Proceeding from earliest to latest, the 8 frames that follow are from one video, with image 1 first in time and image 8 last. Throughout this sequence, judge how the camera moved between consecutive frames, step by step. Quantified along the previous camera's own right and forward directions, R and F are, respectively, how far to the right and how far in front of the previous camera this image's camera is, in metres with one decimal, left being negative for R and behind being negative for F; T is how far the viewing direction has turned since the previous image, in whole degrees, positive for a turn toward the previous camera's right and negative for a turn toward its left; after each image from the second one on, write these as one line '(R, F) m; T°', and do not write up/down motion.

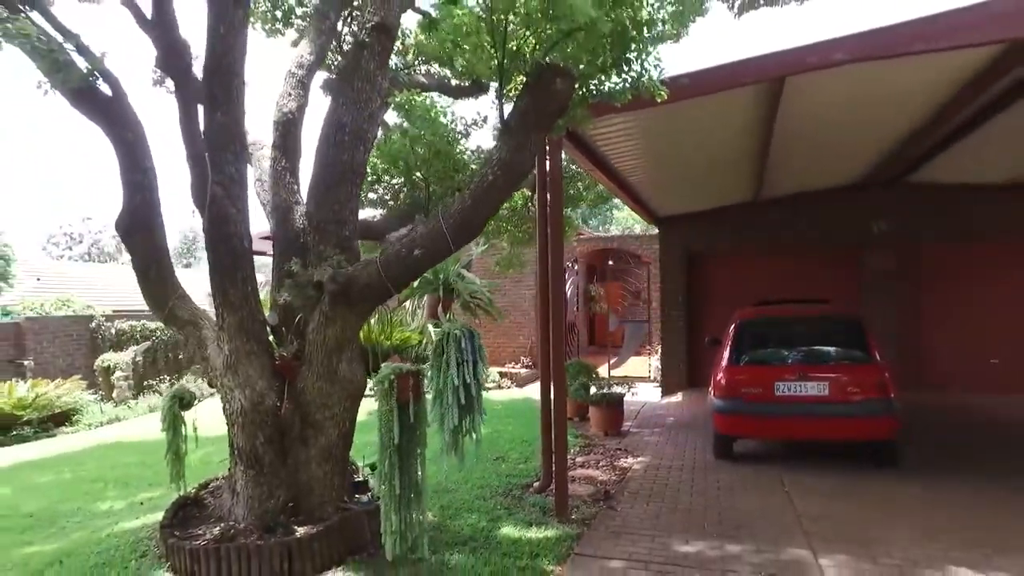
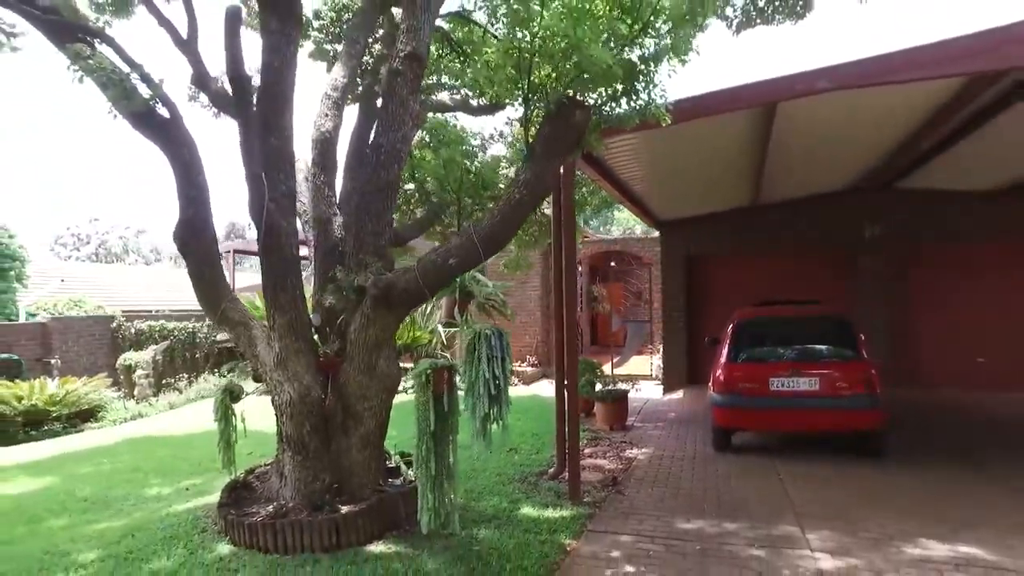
(-0.1, -0.5) m; 0°
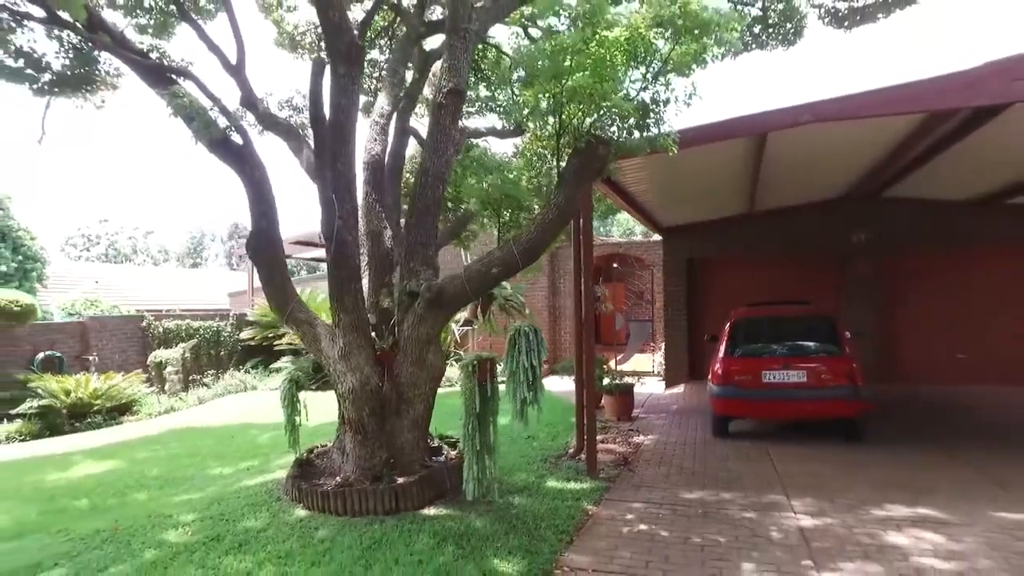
(-0.2, -0.8) m; 0°
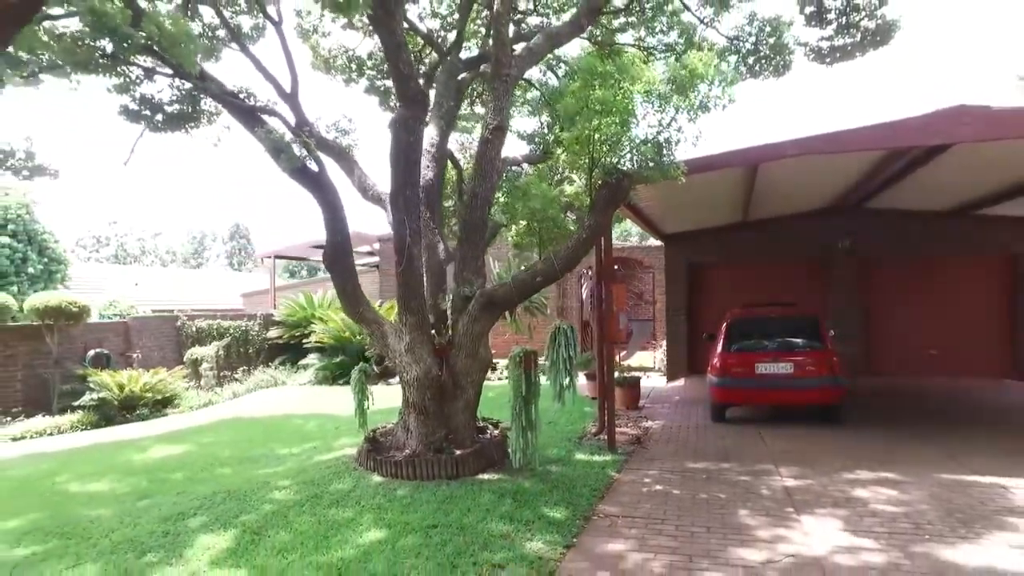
(-0.4, -1.1) m; 0°
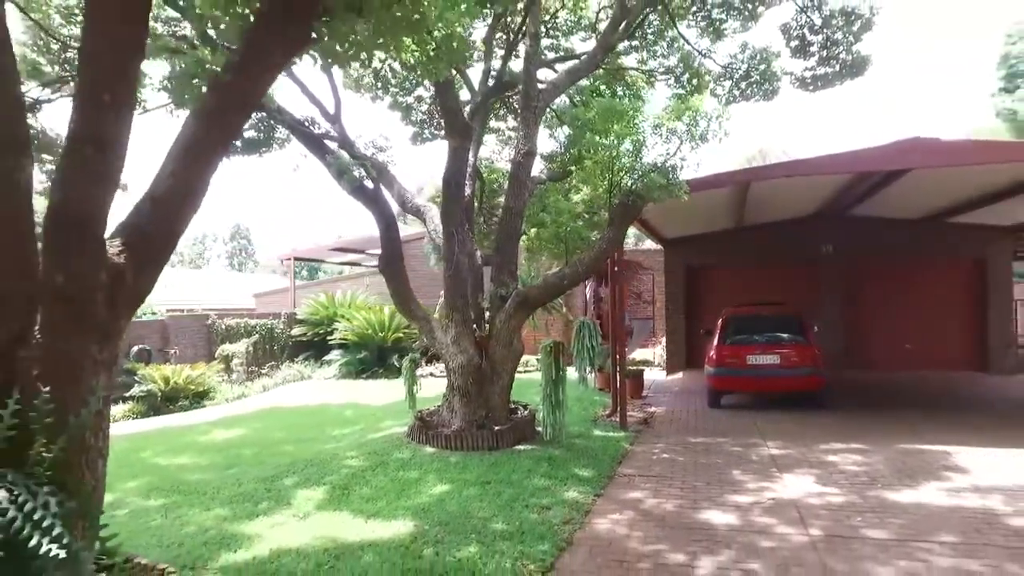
(-0.4, -1.1) m; +1°
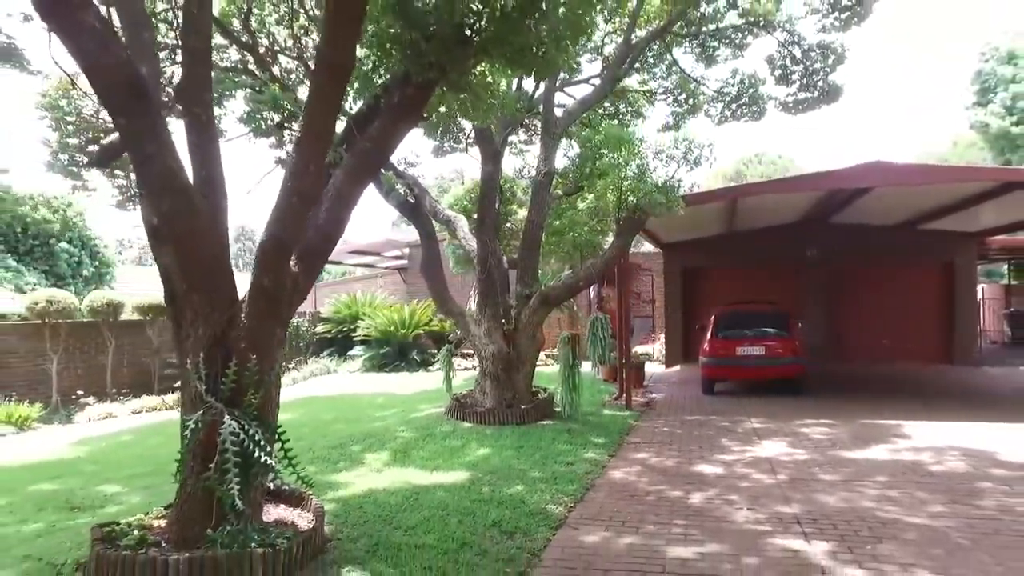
(-0.3, -1.3) m; 0°
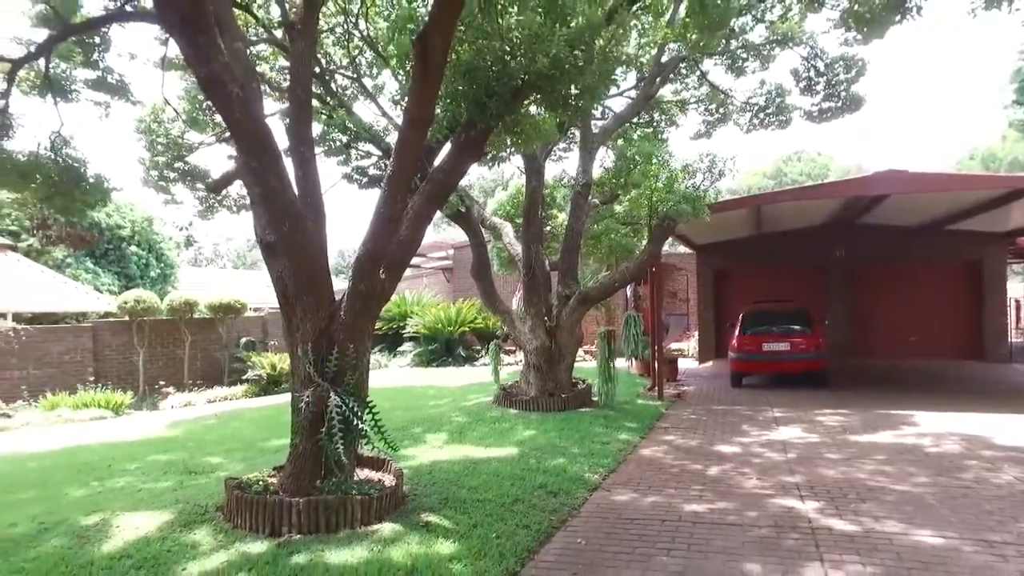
(0.0, -1.0) m; -3°
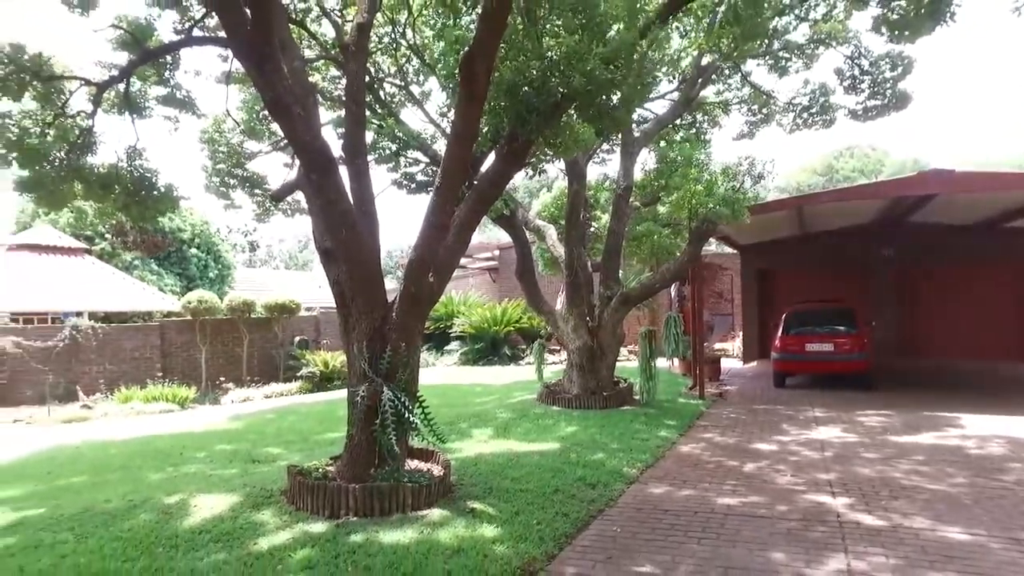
(0.0, -0.3) m; -4°
